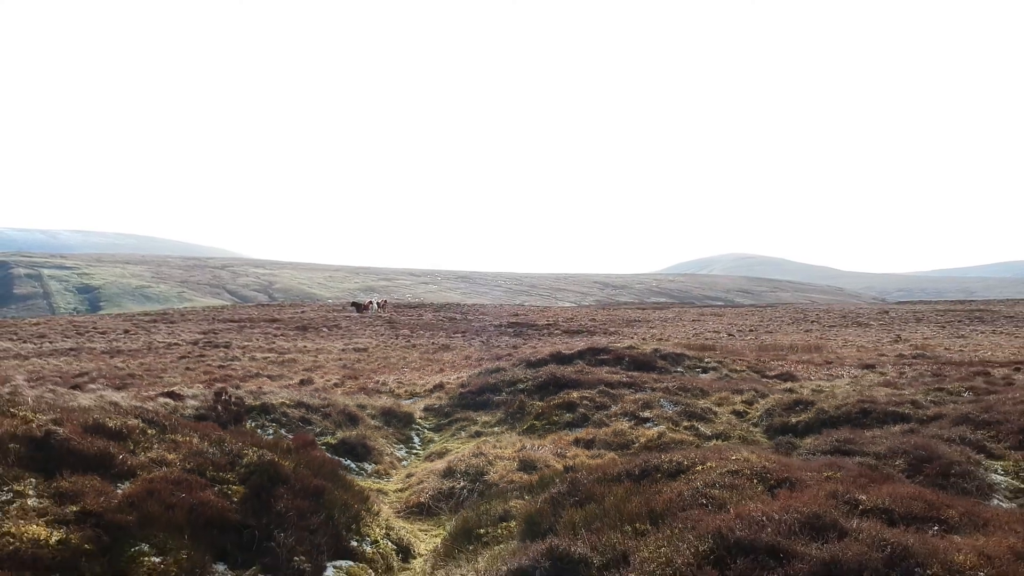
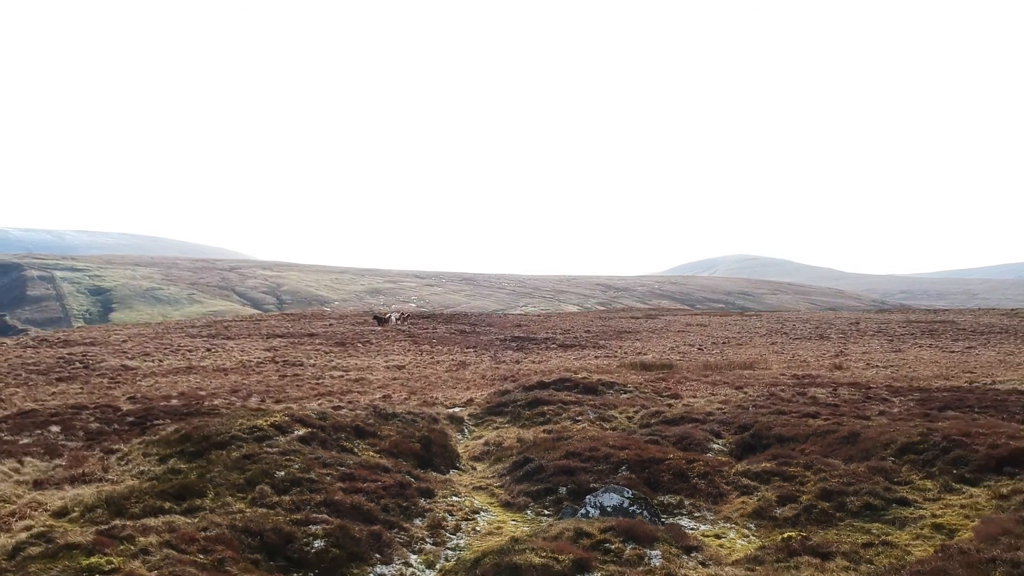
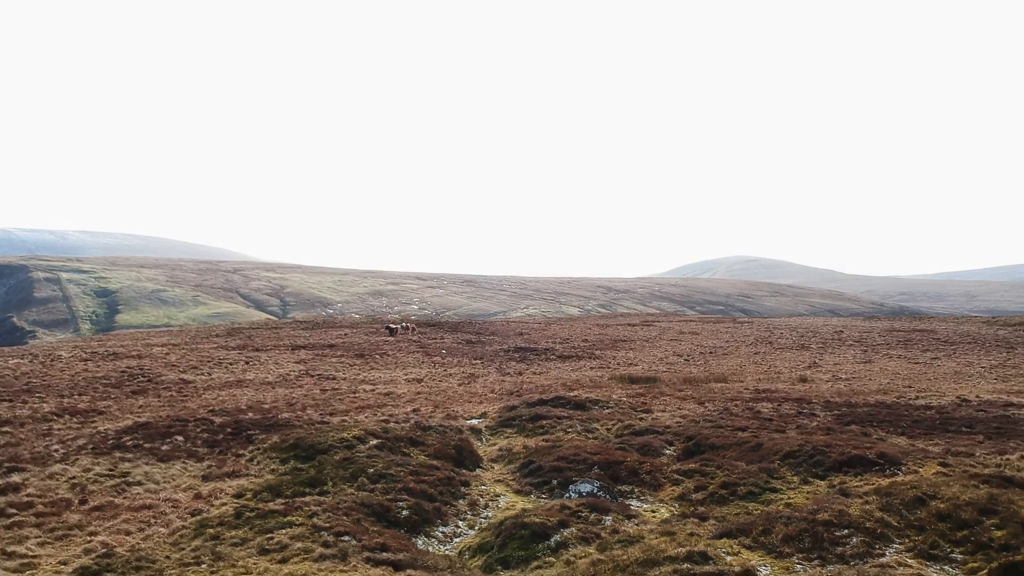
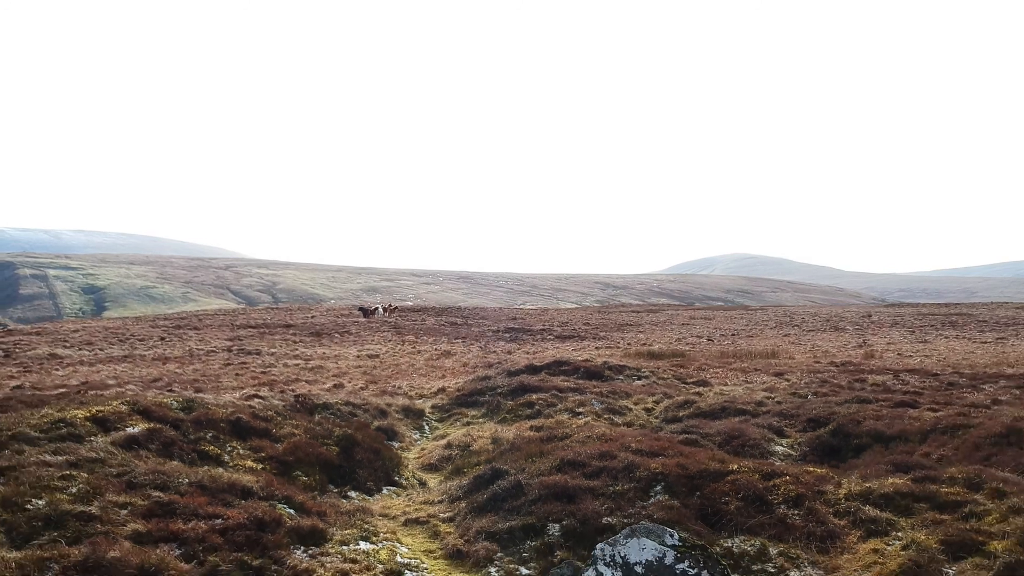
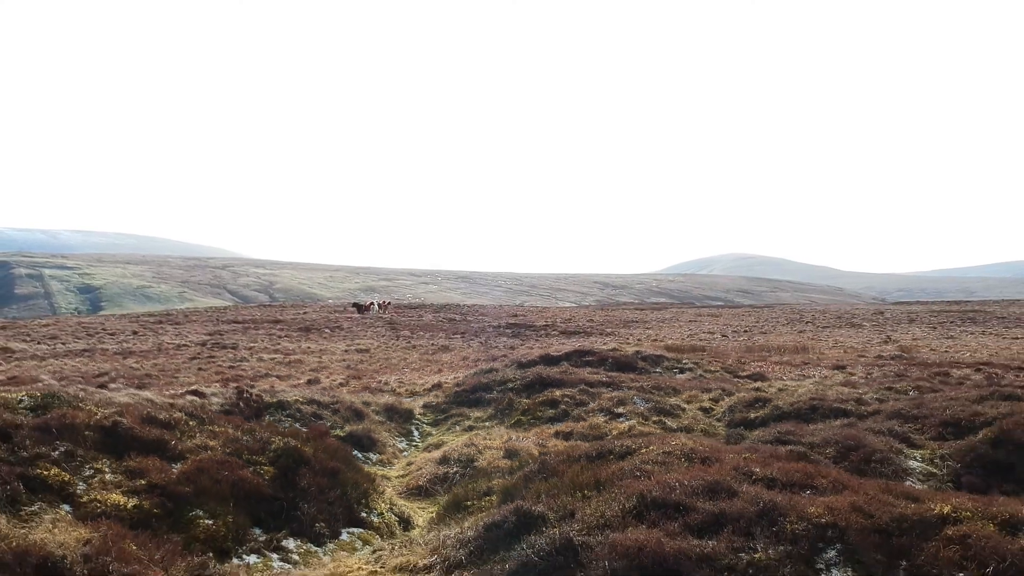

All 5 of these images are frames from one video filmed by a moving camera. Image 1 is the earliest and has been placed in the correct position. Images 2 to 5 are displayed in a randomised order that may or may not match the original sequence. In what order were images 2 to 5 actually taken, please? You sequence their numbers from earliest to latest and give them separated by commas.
5, 4, 2, 3
